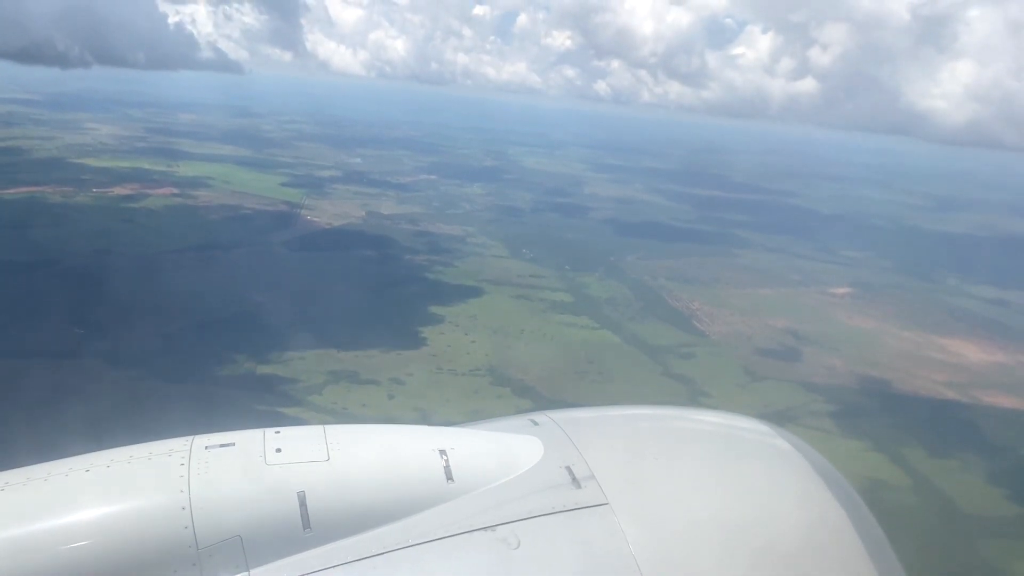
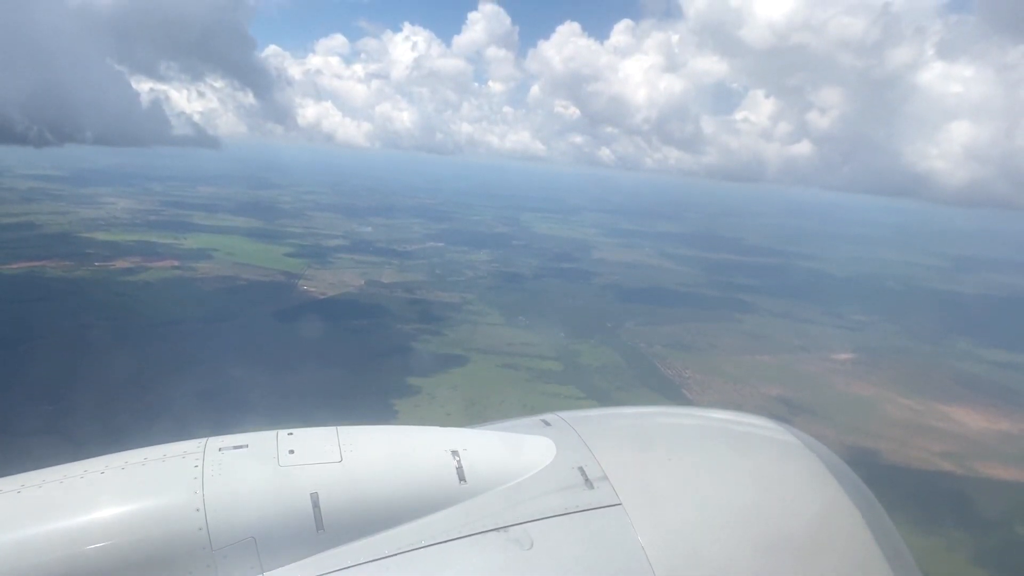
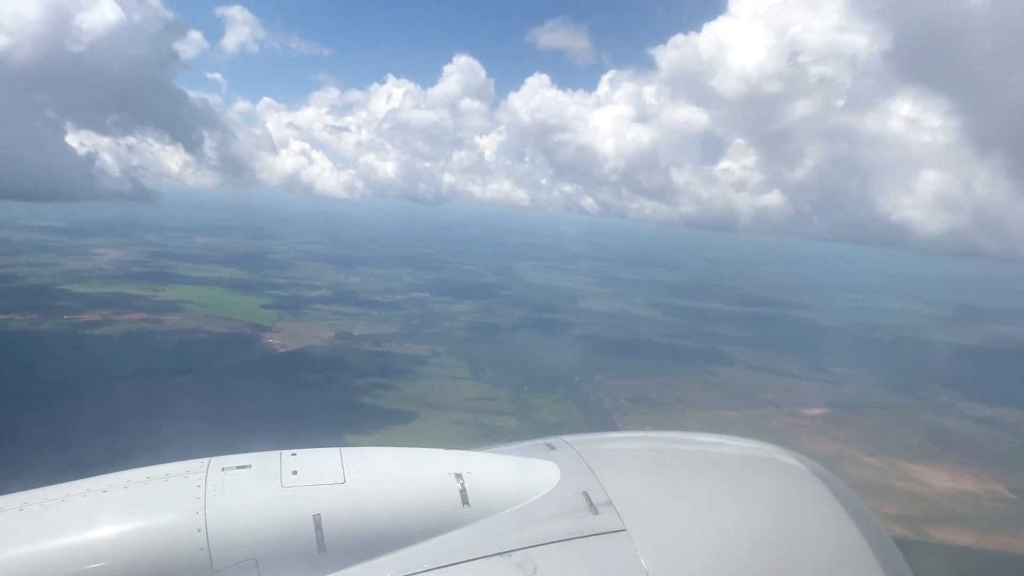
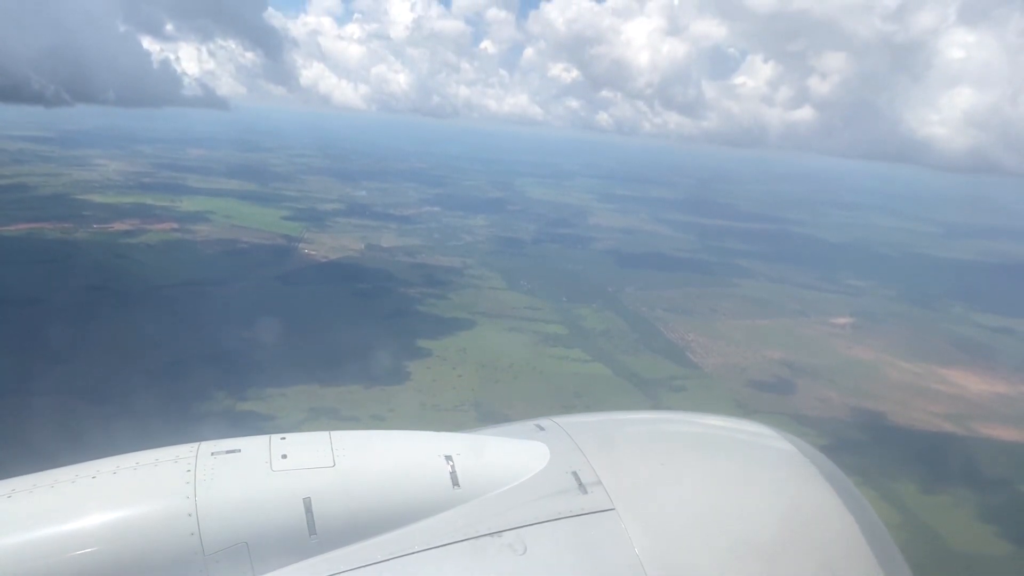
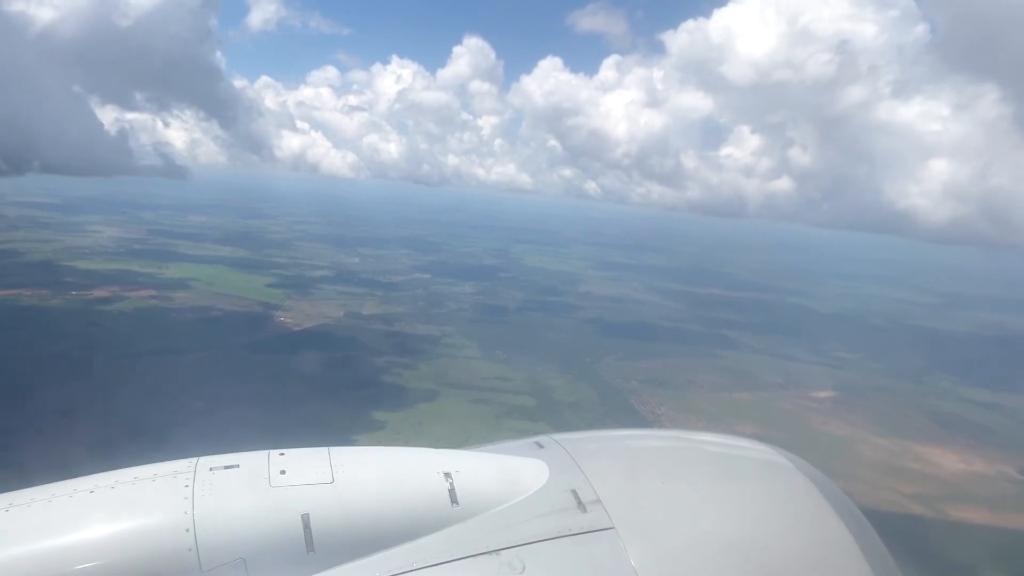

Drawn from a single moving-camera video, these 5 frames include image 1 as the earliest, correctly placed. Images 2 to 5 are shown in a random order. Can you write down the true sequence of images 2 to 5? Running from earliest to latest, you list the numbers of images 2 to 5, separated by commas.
4, 2, 5, 3
